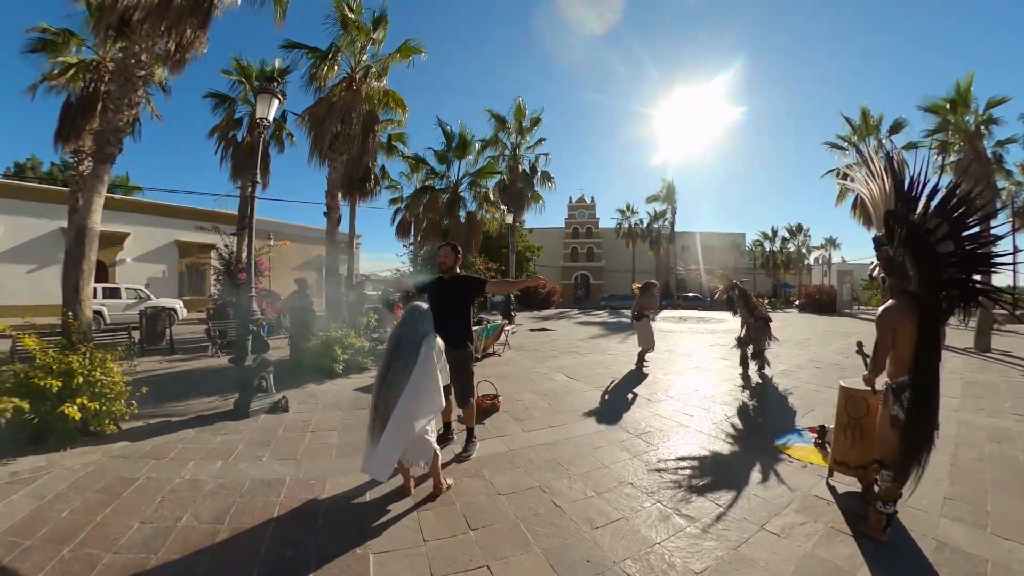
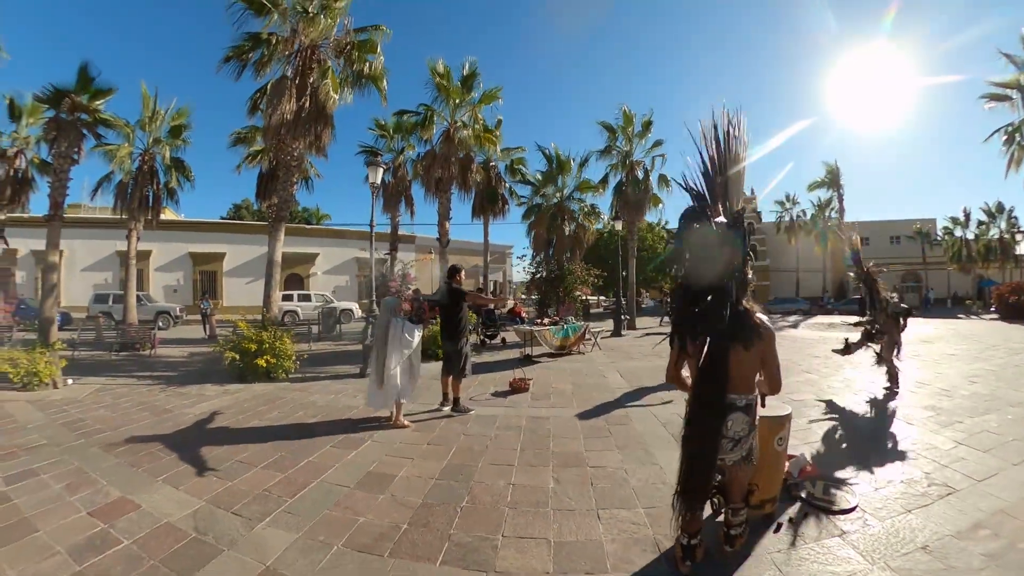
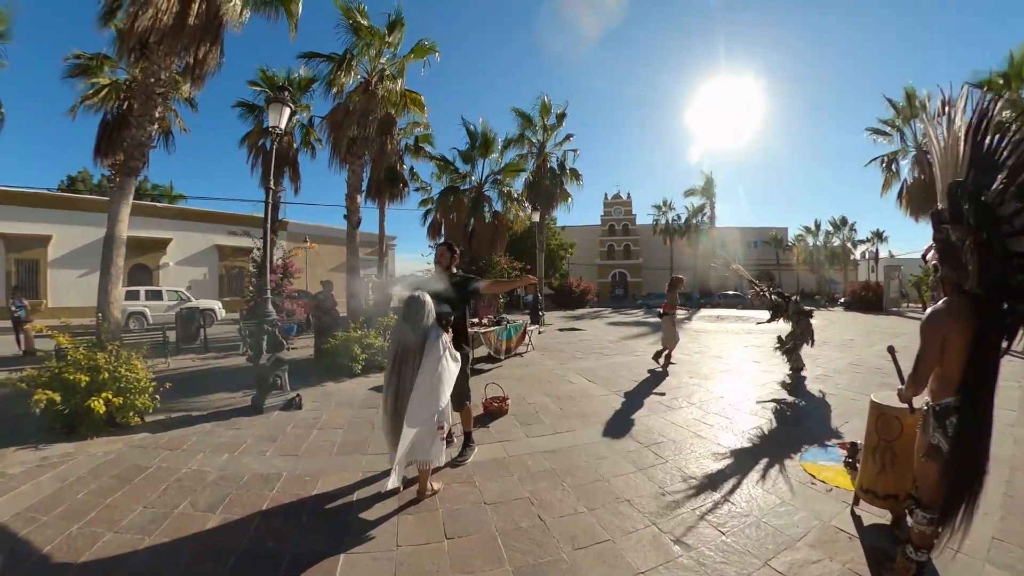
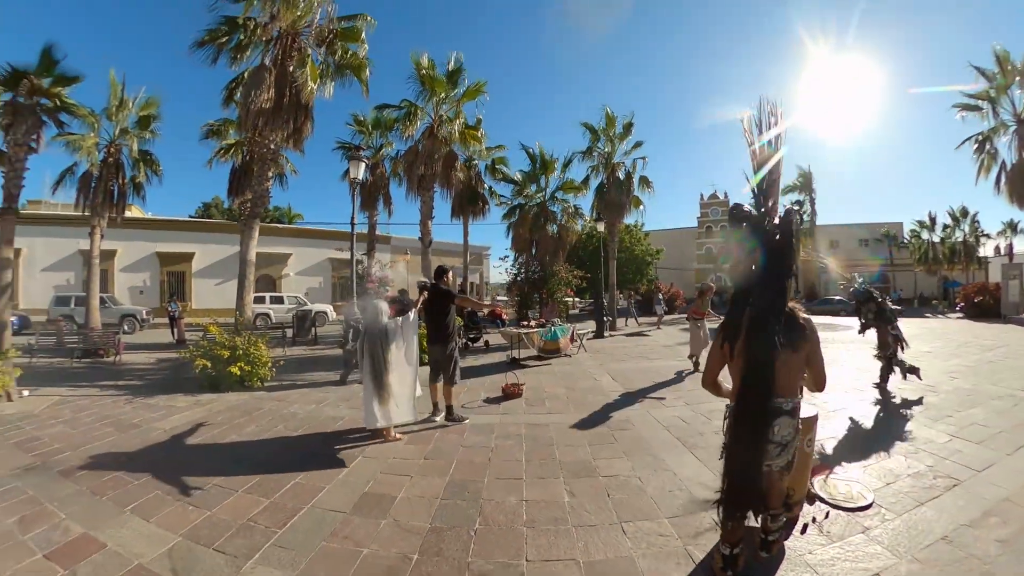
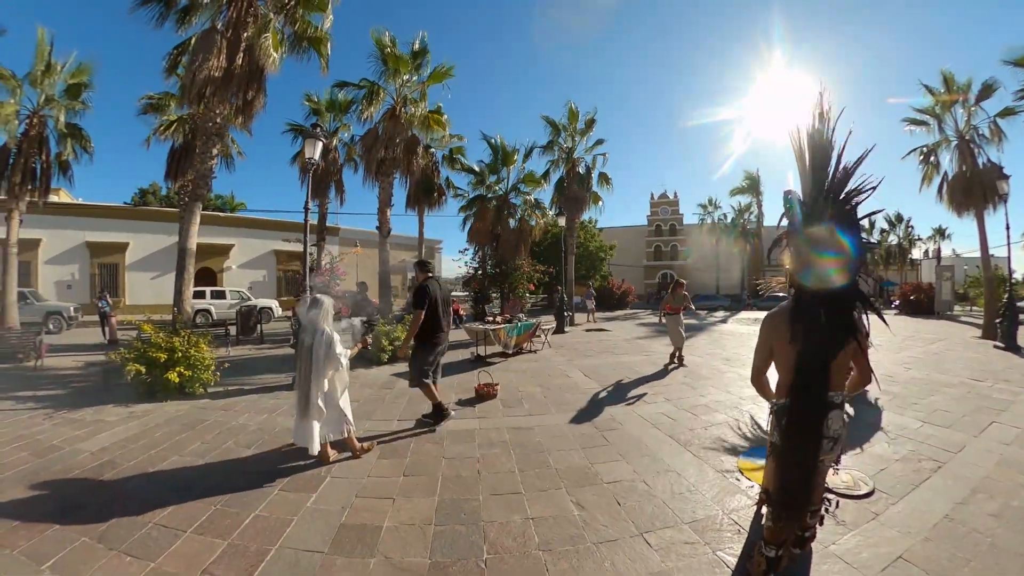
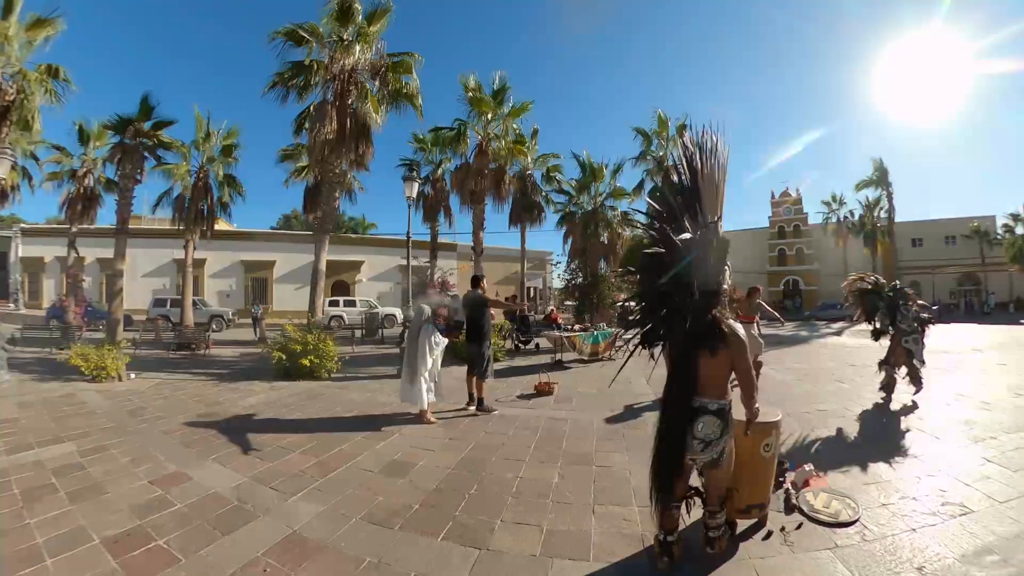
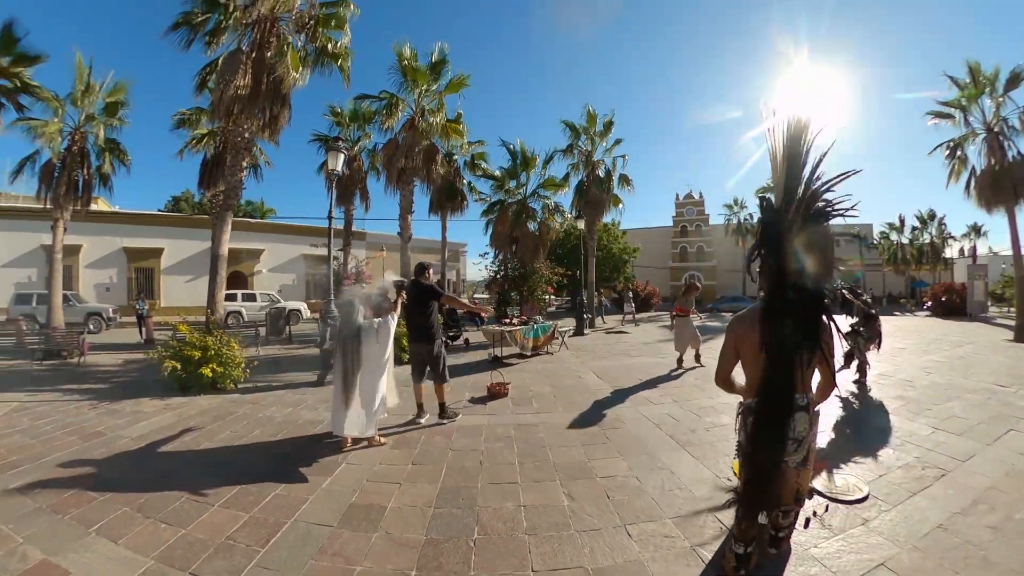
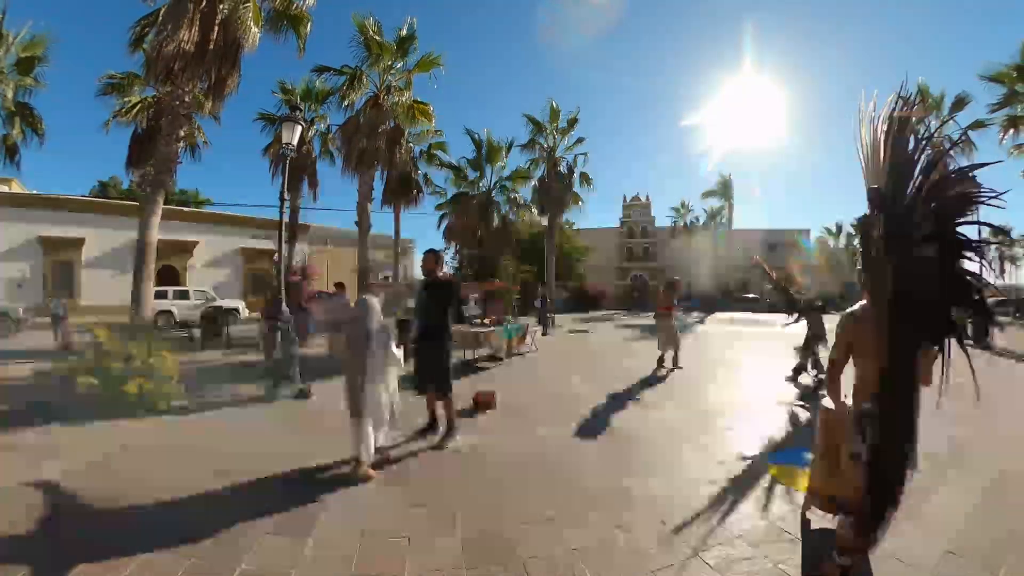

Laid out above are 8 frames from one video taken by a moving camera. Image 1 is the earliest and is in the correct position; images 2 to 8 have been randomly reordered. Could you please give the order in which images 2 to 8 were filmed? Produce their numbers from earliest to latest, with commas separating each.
3, 8, 5, 7, 4, 2, 6
